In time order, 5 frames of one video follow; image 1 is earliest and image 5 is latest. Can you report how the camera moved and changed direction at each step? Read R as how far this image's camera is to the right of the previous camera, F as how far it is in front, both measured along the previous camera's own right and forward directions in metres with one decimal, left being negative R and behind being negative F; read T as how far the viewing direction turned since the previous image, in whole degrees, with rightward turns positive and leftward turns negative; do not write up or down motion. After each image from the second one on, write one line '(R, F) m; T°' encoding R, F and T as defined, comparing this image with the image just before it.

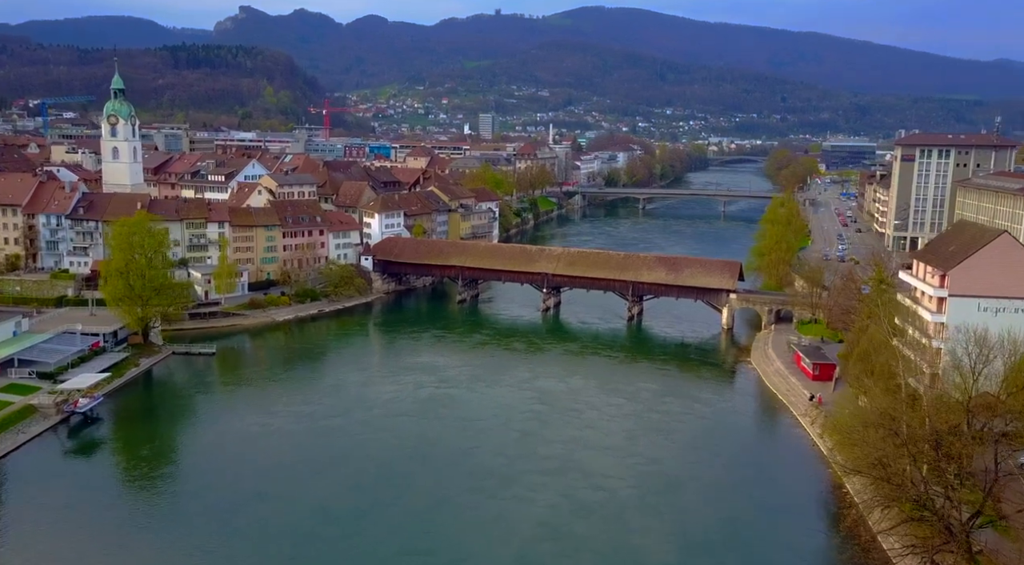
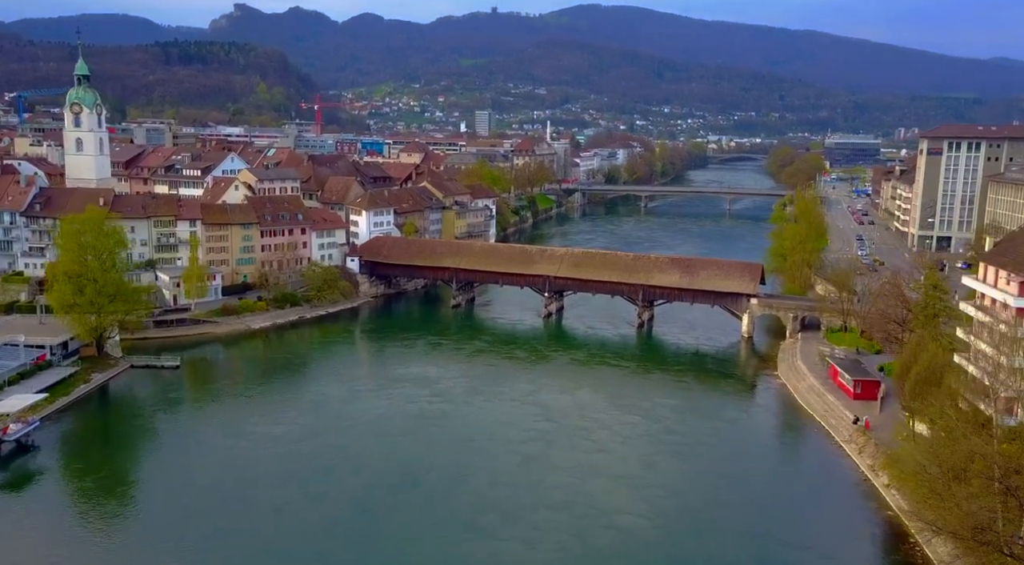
(-0.1, +3.7) m; 0°
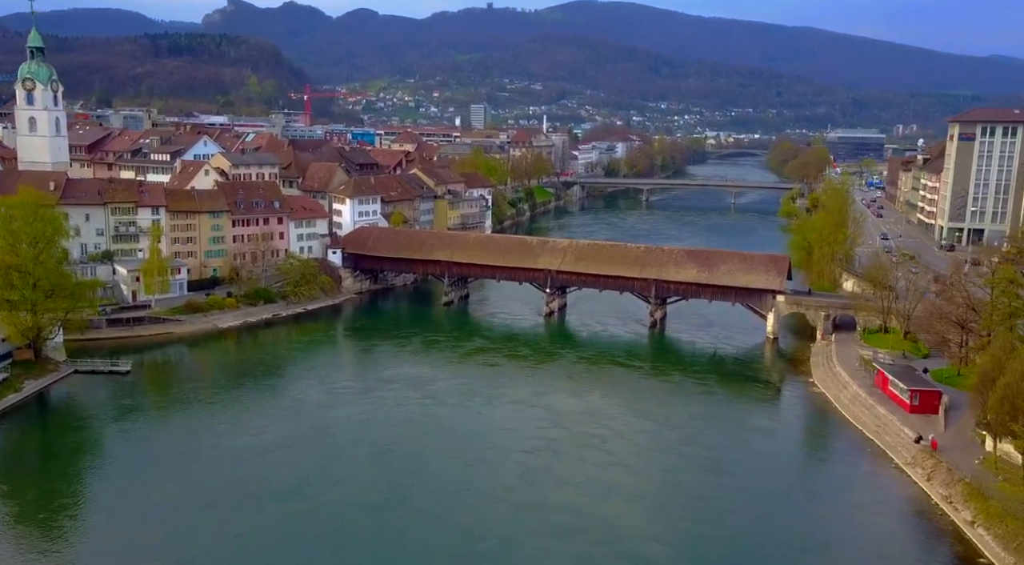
(-0.1, +3.9) m; 0°
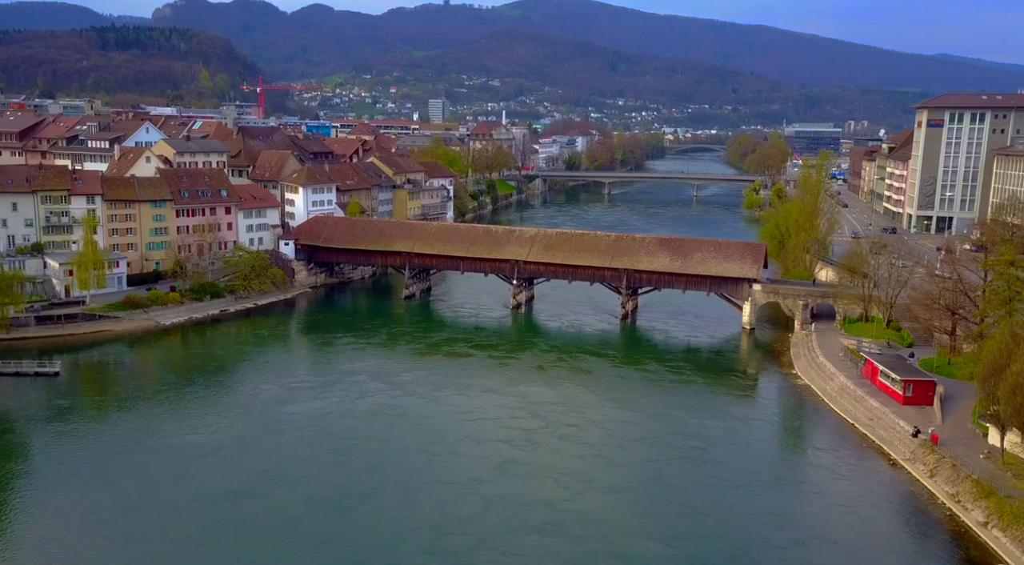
(-0.2, +1.8) m; +3°
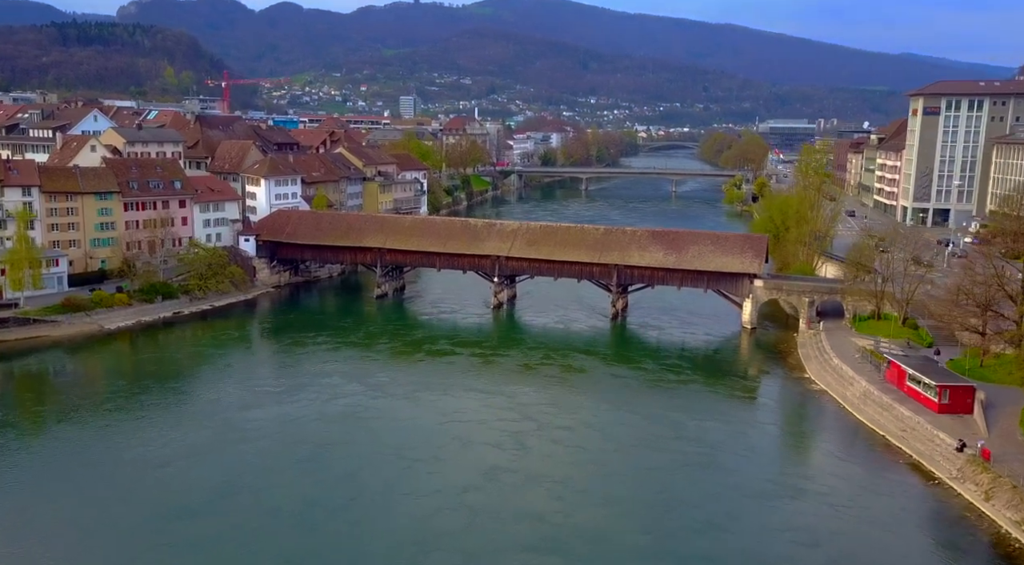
(-0.3, +2.7) m; +2°
